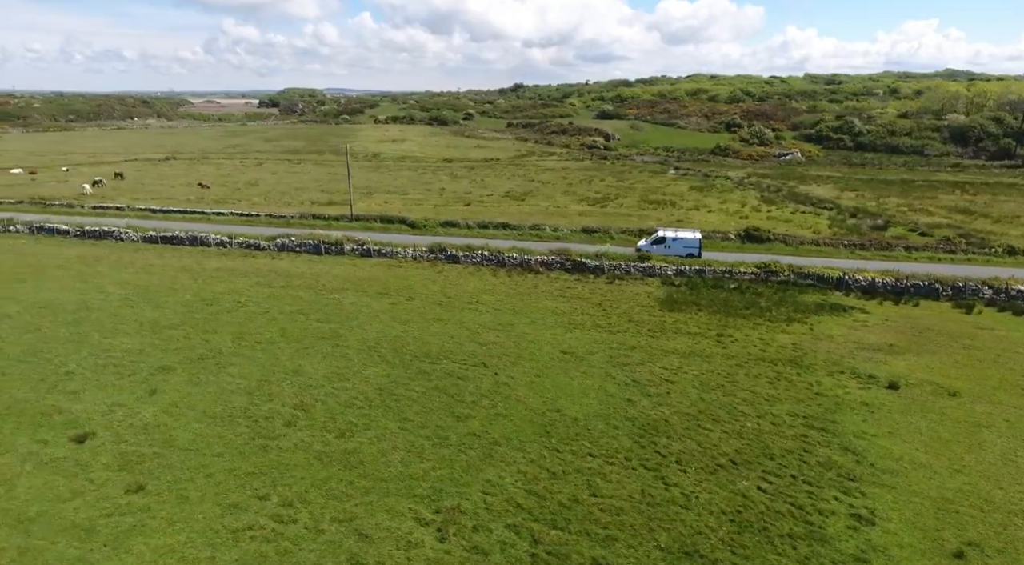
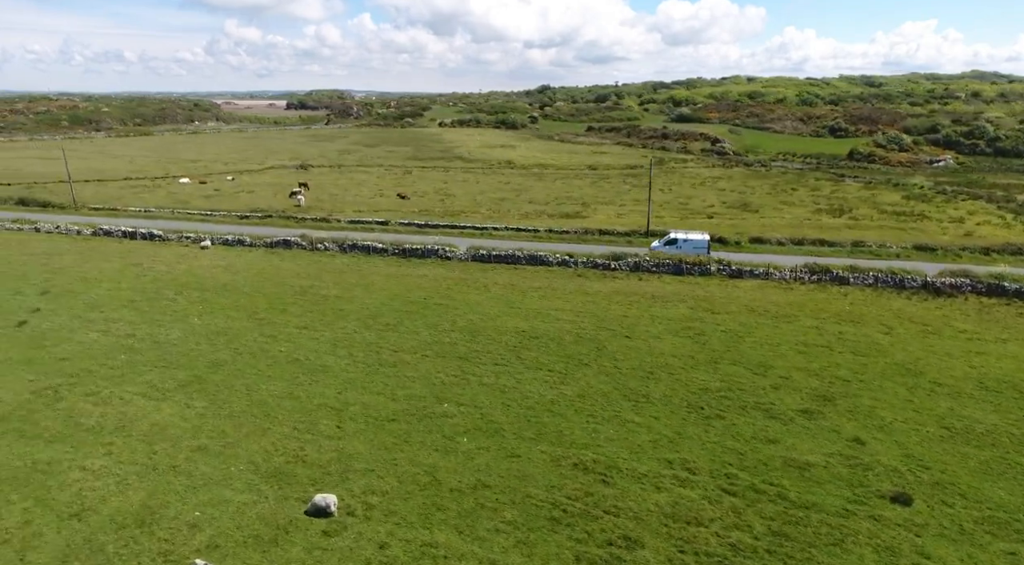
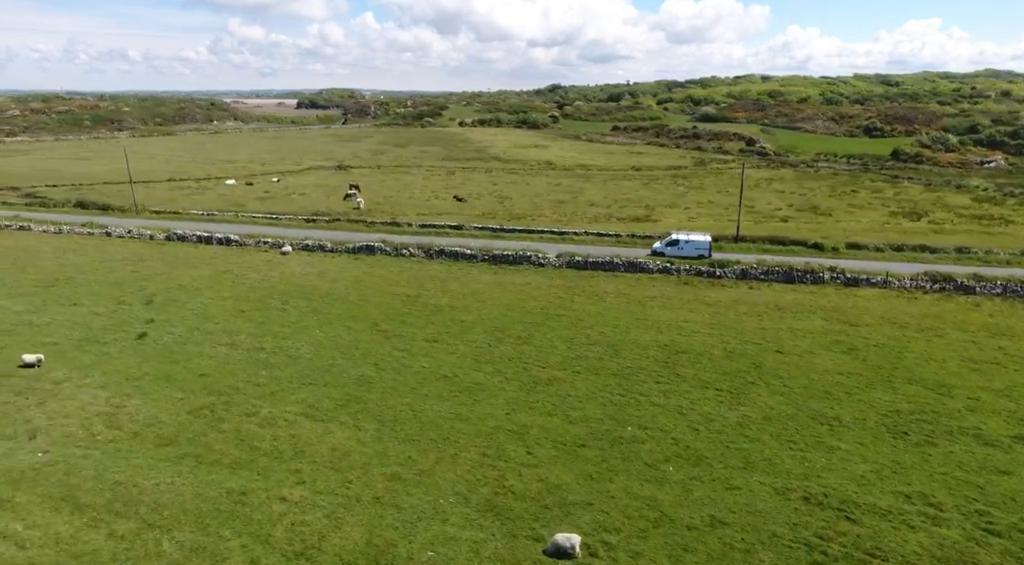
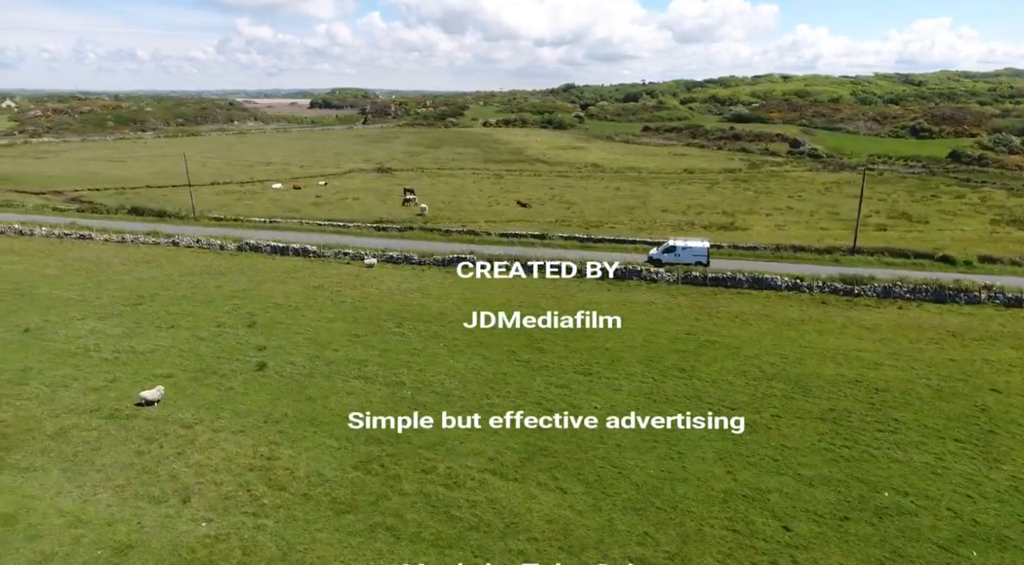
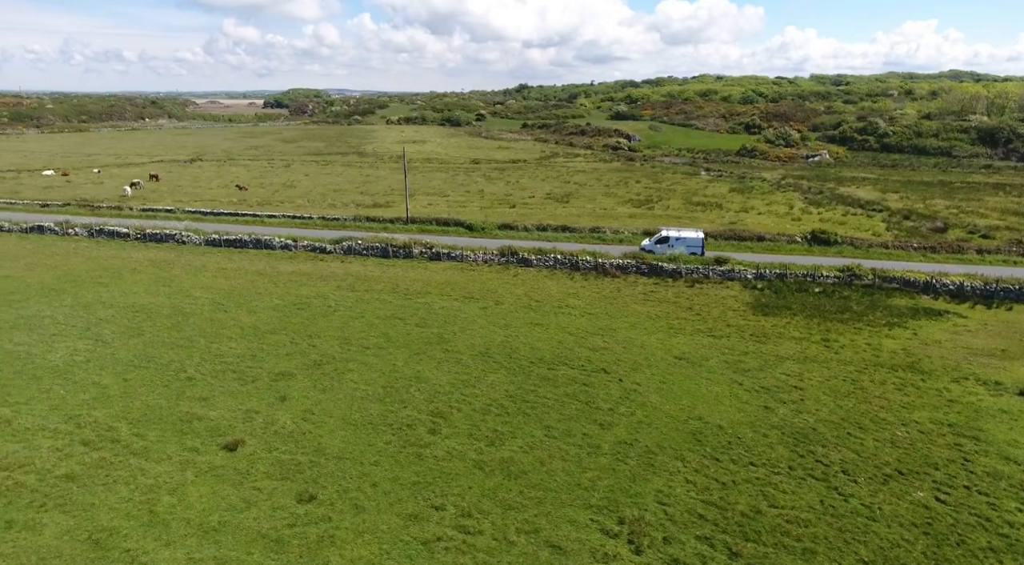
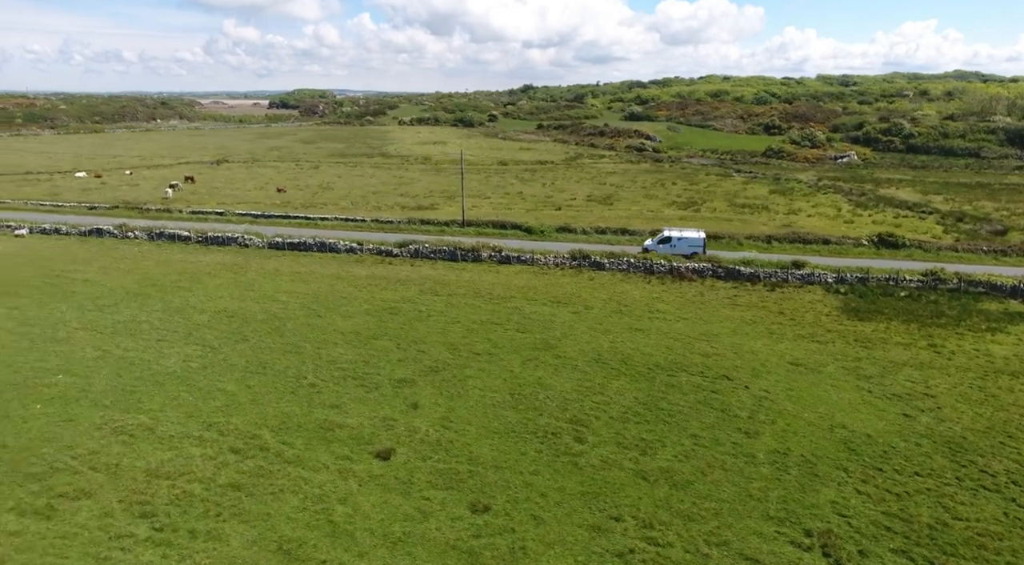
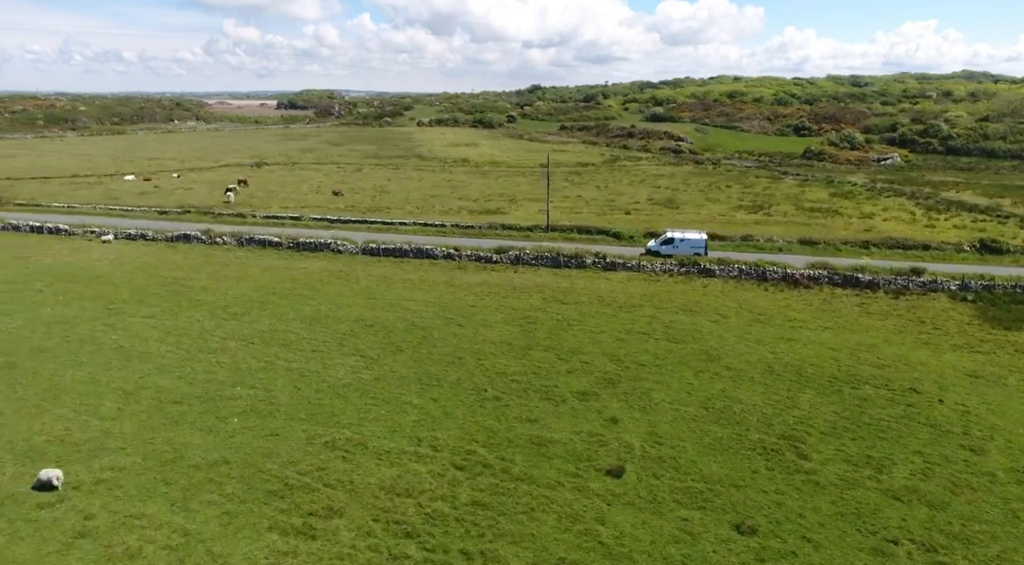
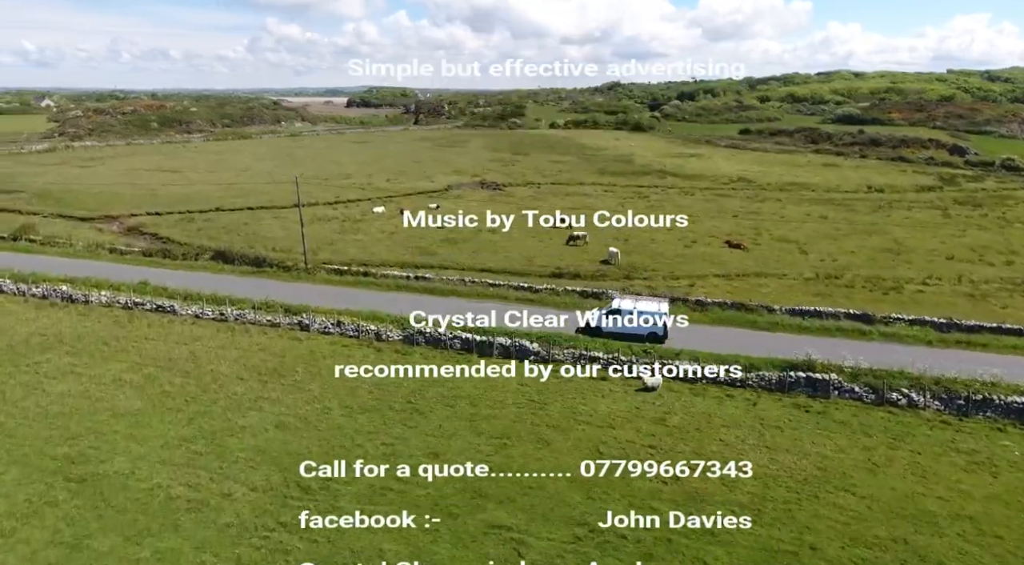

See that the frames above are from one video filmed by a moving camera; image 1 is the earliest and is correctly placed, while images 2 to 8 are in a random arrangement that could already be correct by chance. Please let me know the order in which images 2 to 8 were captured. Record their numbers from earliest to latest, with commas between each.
5, 6, 7, 2, 3, 4, 8
